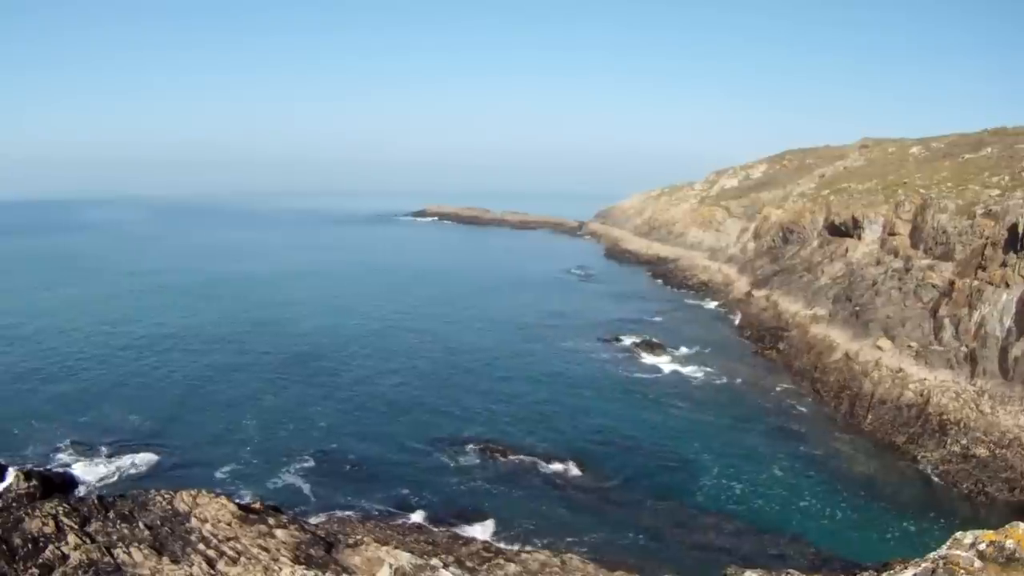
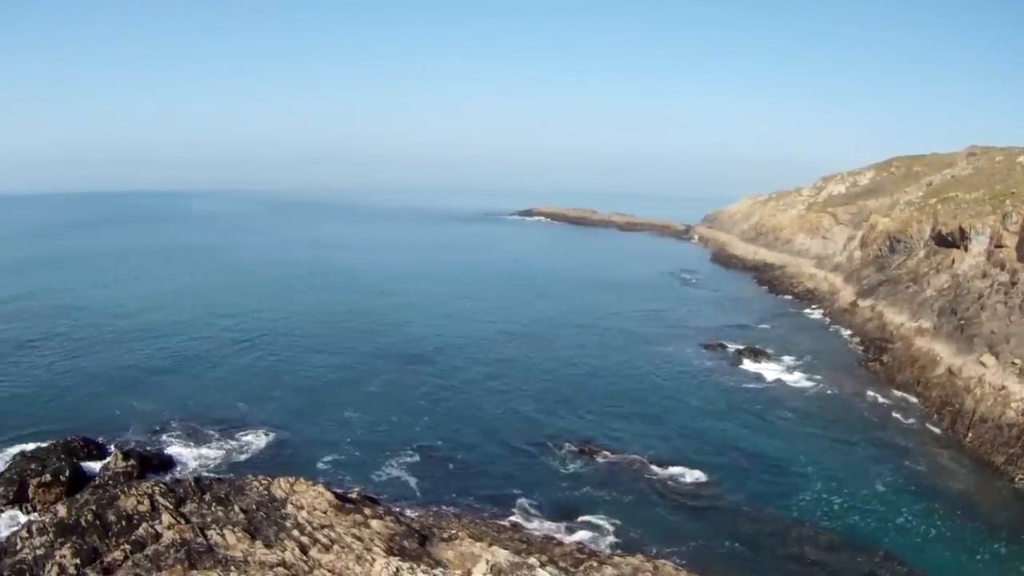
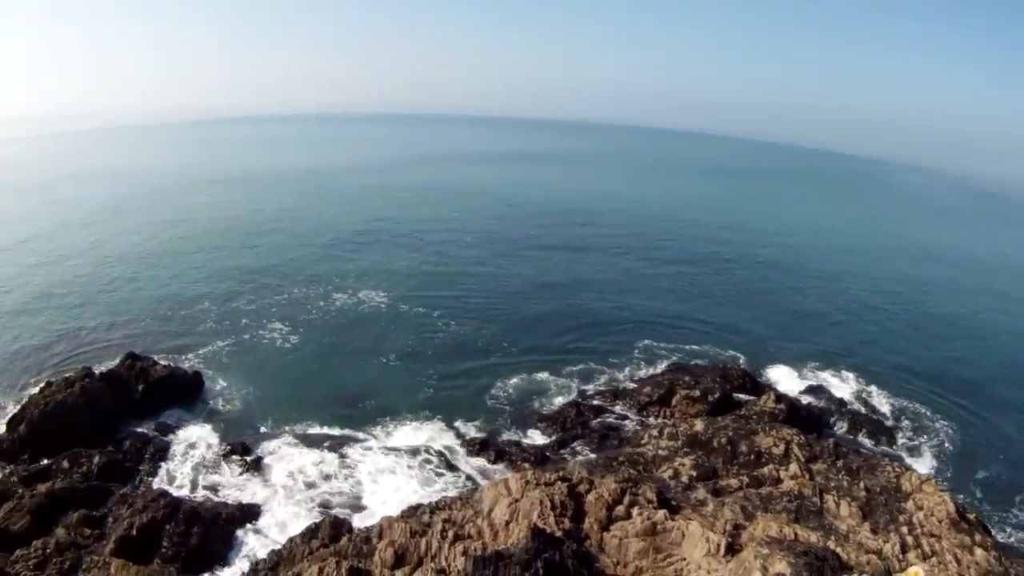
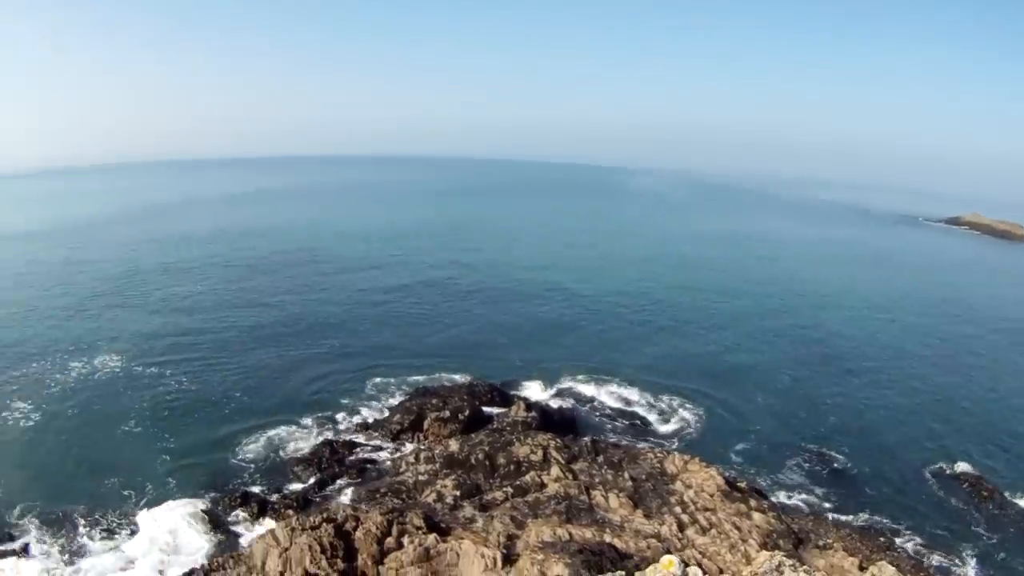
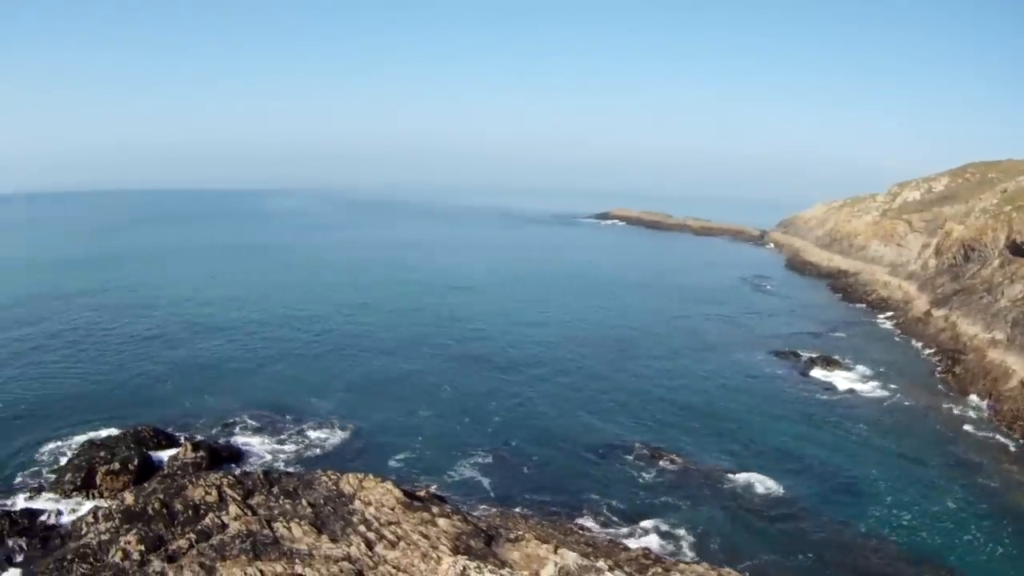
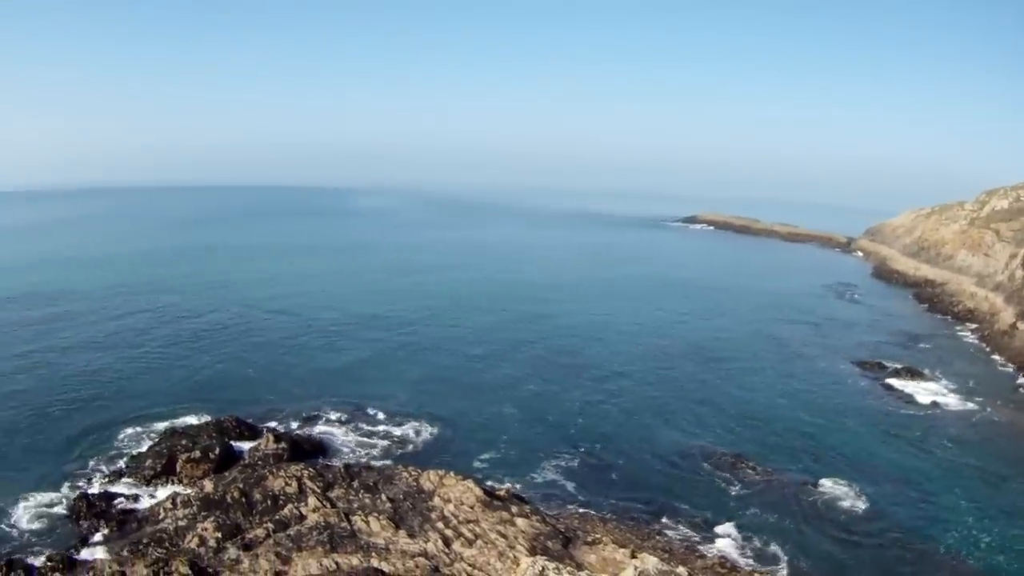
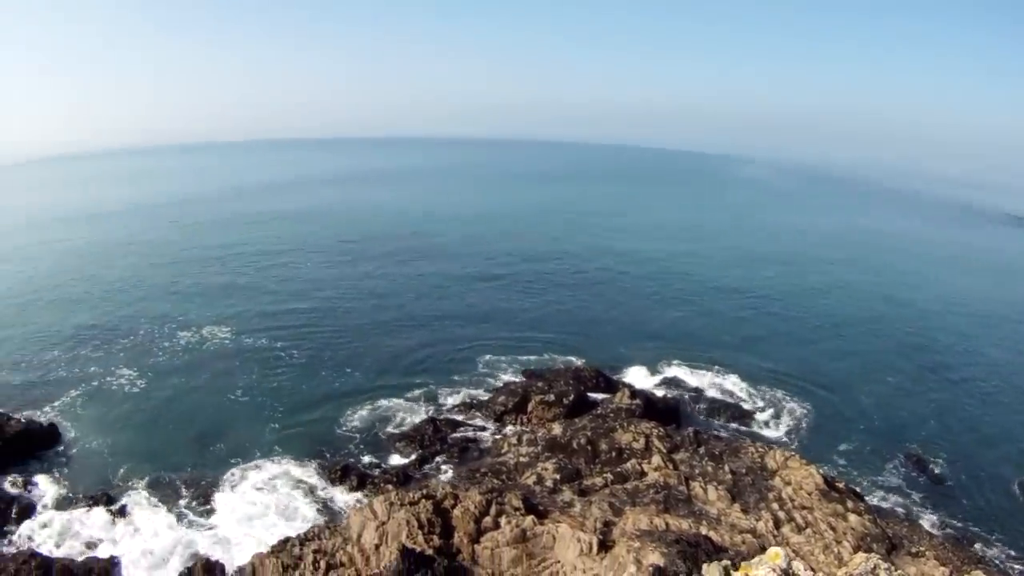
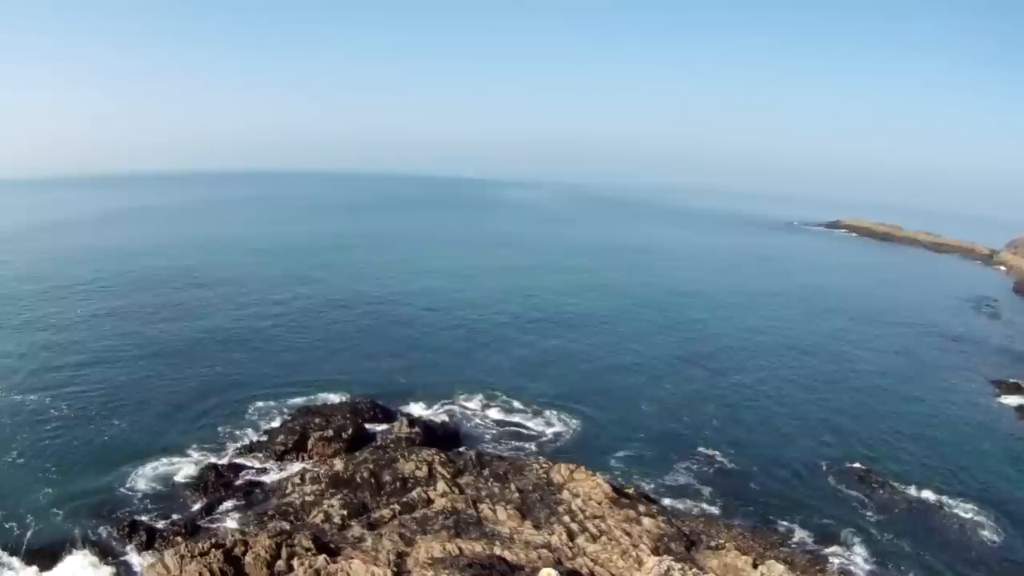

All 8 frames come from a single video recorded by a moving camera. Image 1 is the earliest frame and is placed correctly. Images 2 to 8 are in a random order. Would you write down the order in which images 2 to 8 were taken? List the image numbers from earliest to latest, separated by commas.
2, 5, 6, 8, 4, 7, 3
